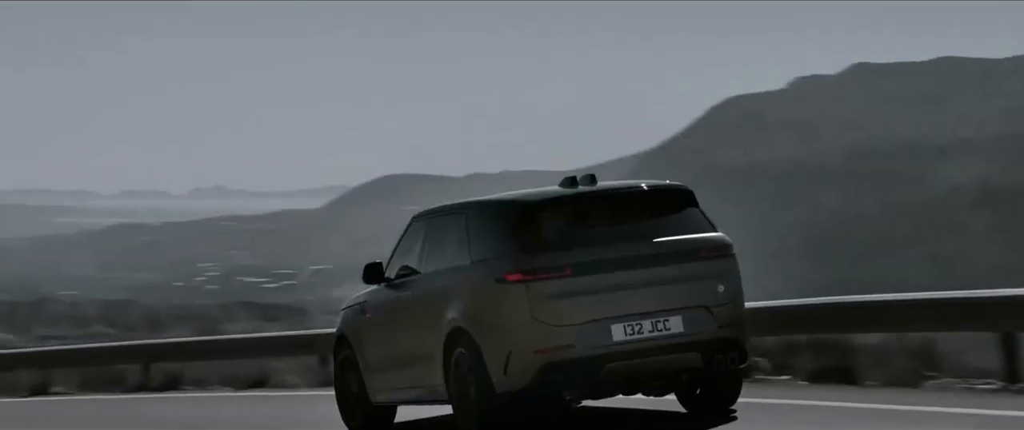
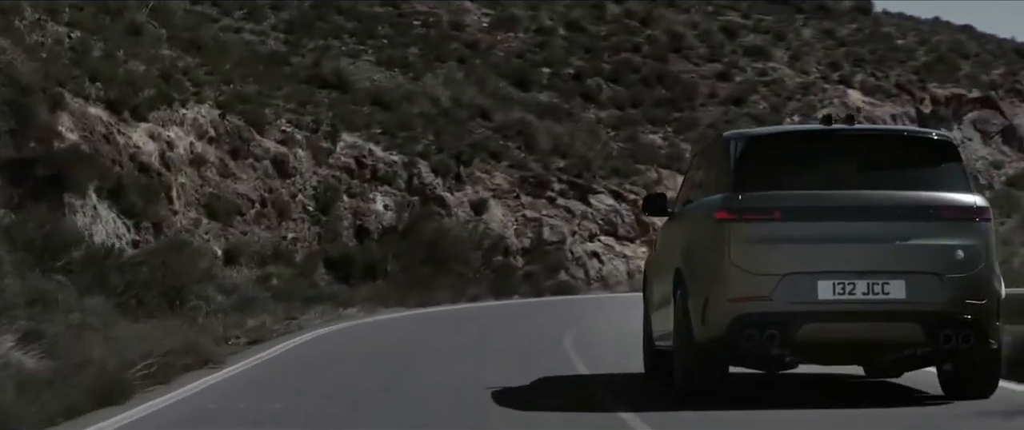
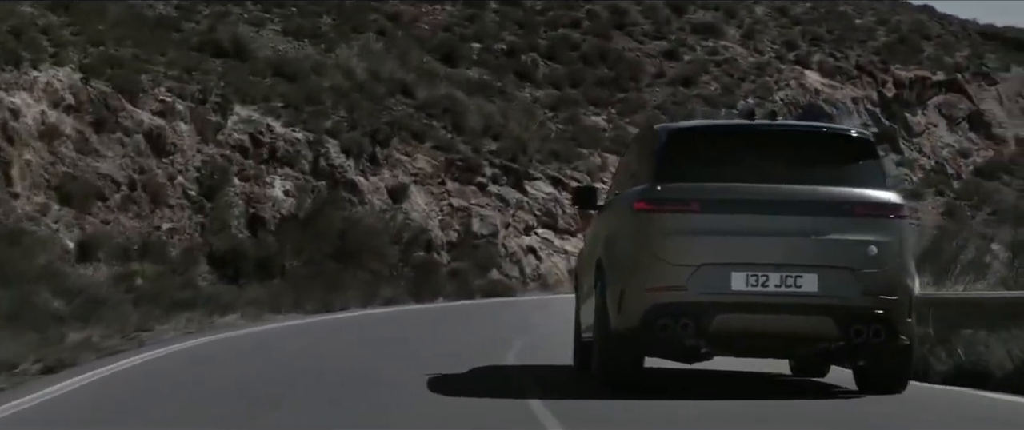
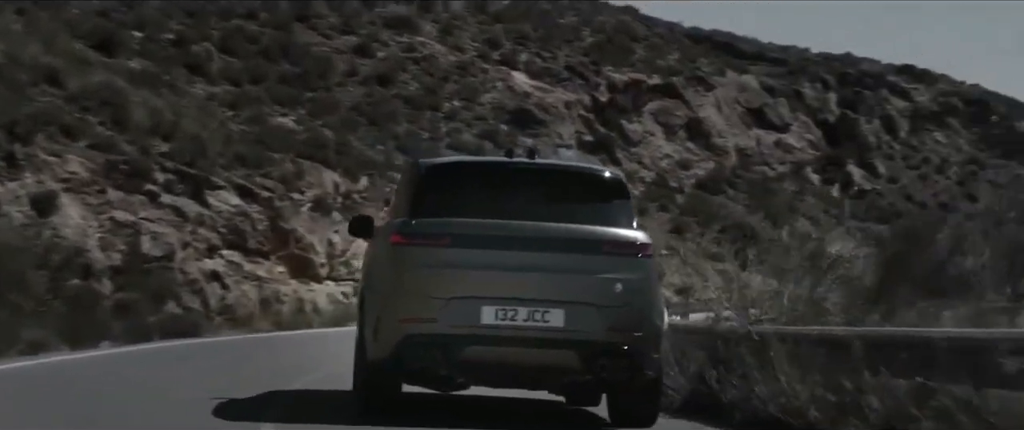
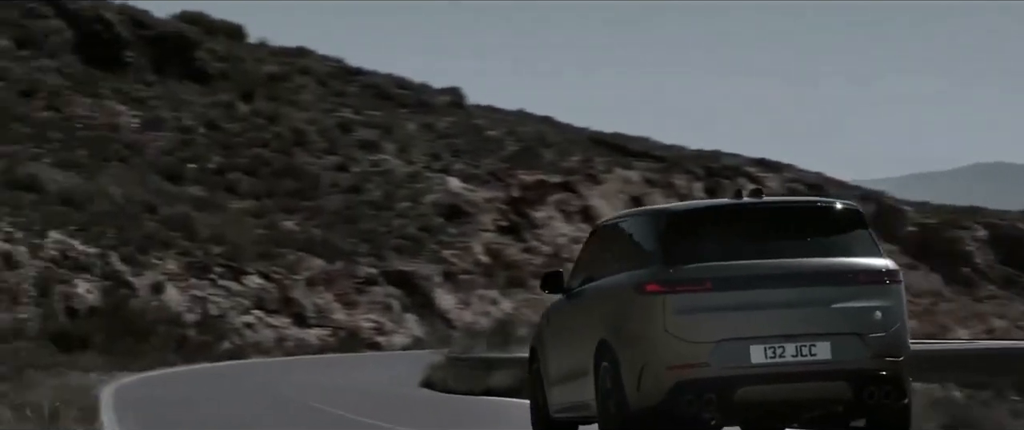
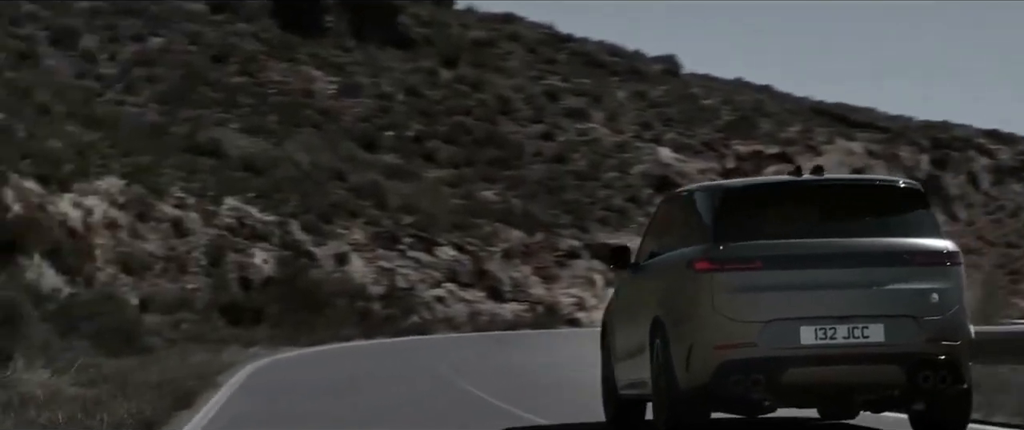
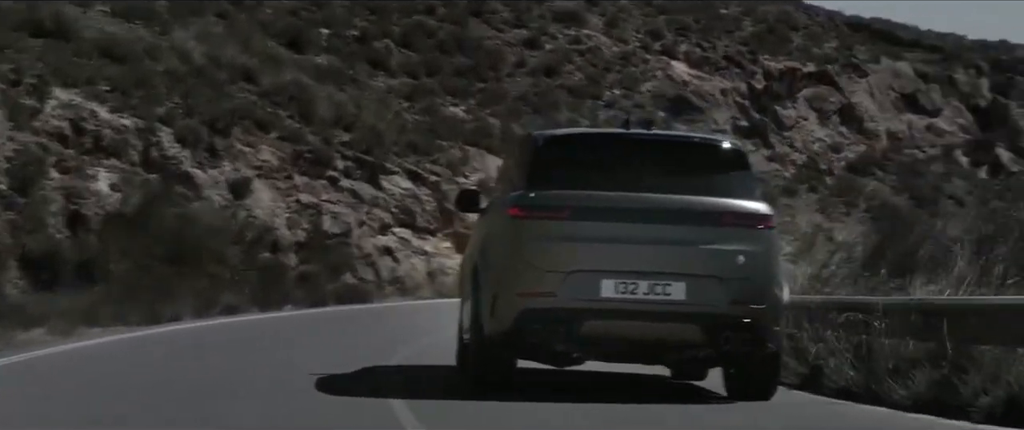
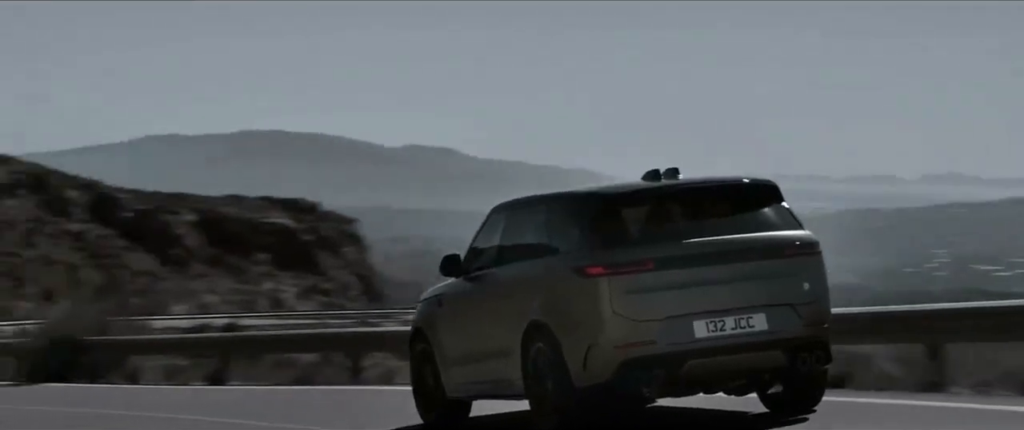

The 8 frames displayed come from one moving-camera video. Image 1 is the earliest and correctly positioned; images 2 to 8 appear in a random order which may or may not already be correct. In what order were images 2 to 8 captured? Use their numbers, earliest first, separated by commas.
8, 5, 6, 2, 3, 7, 4
